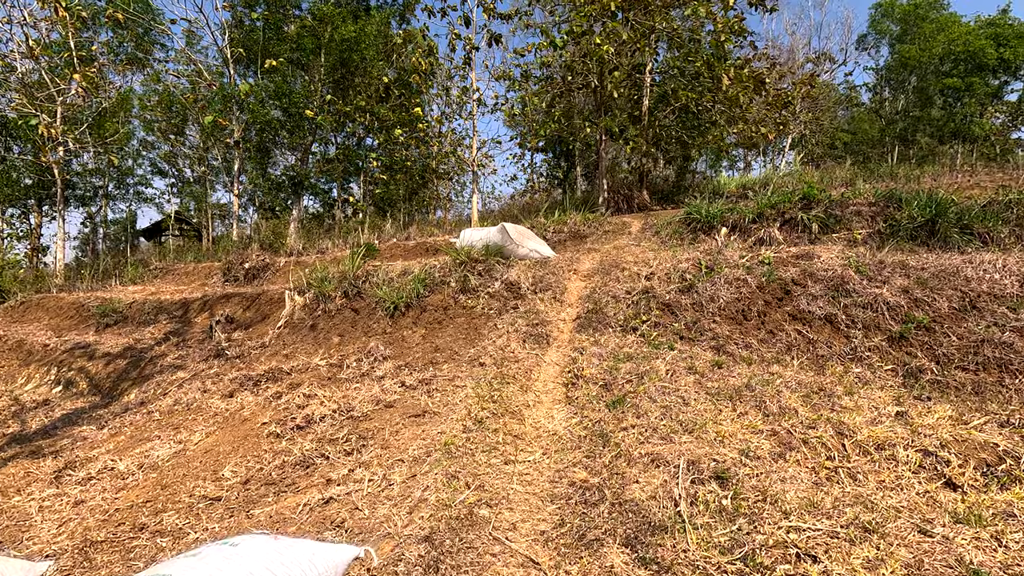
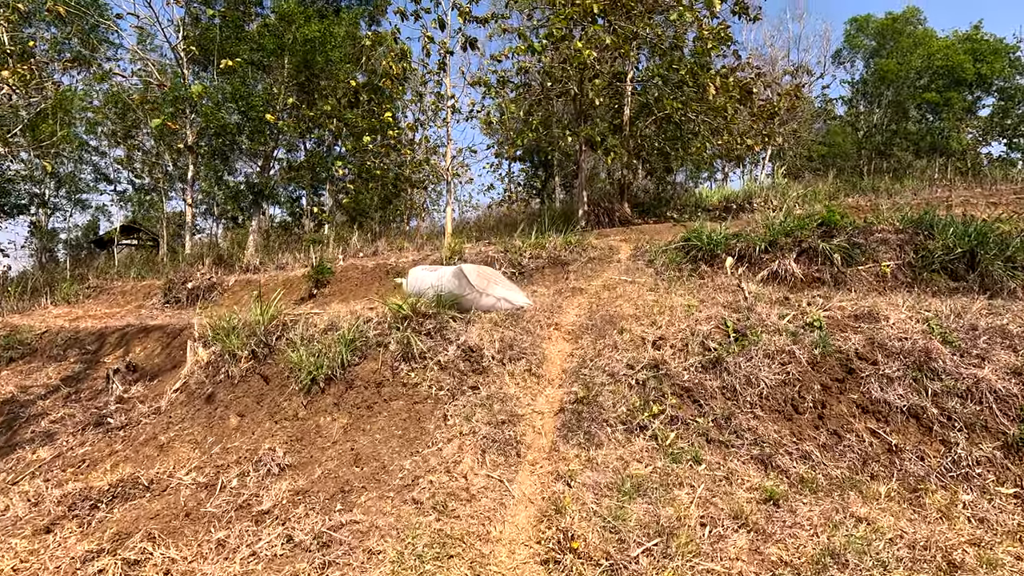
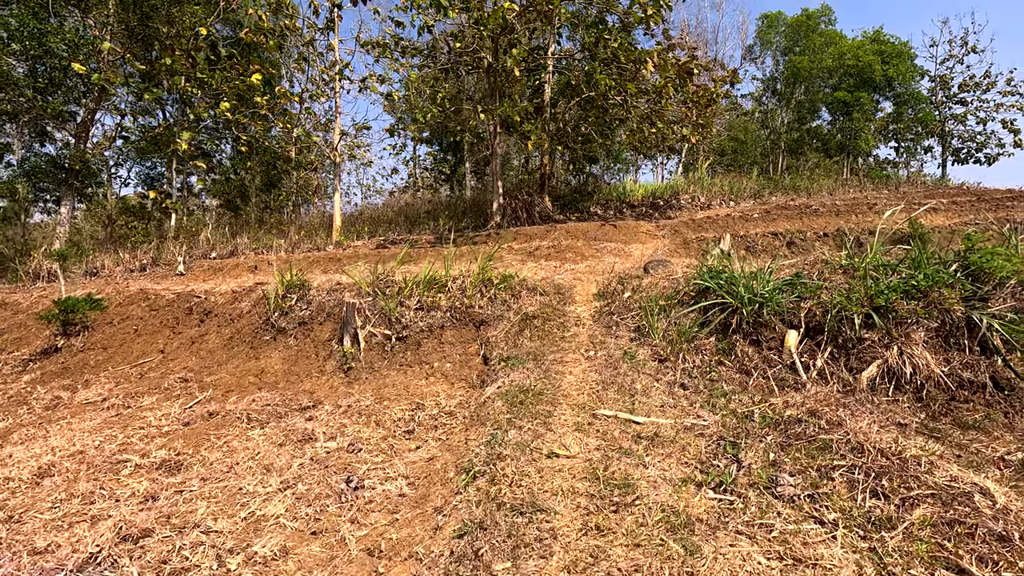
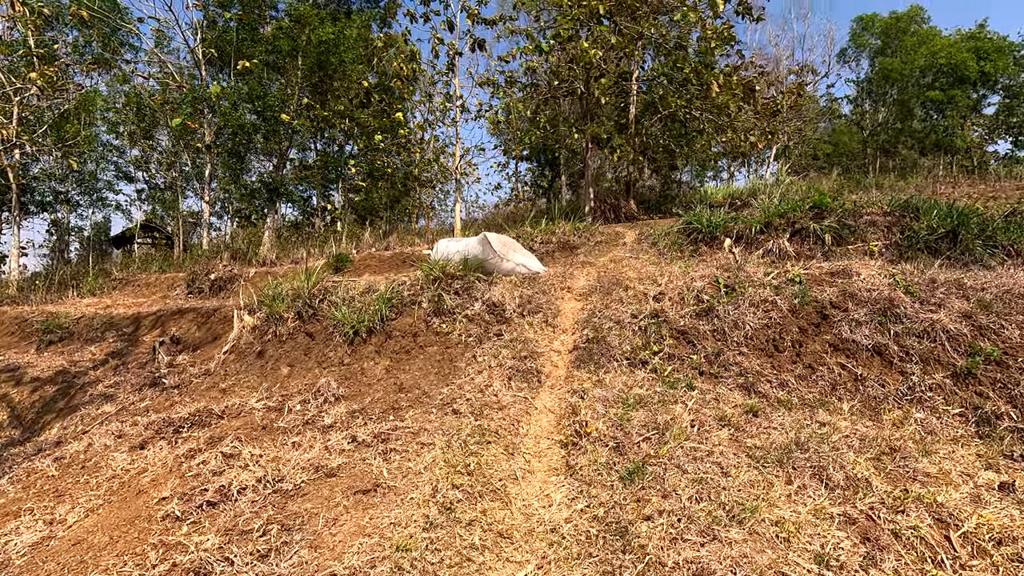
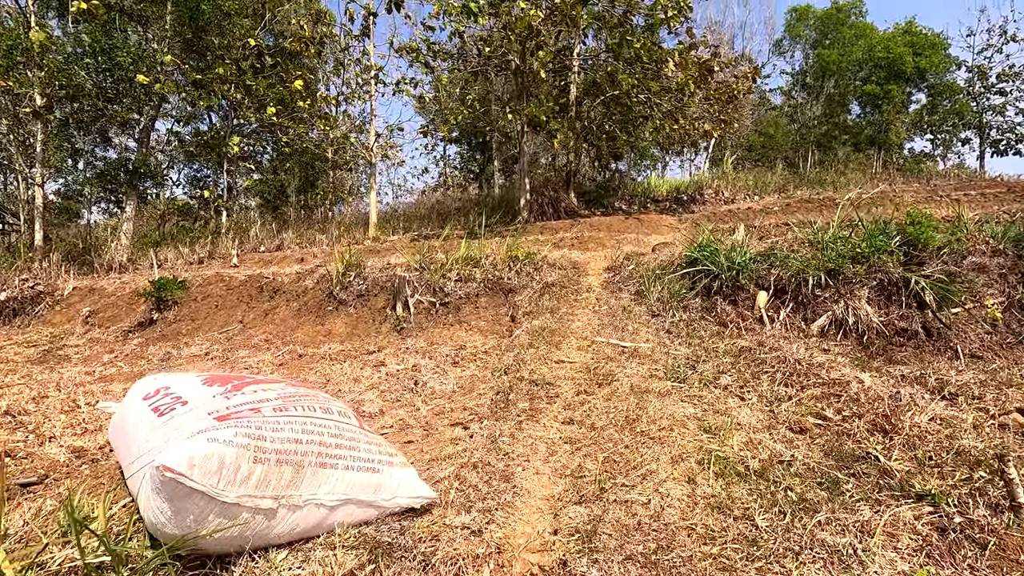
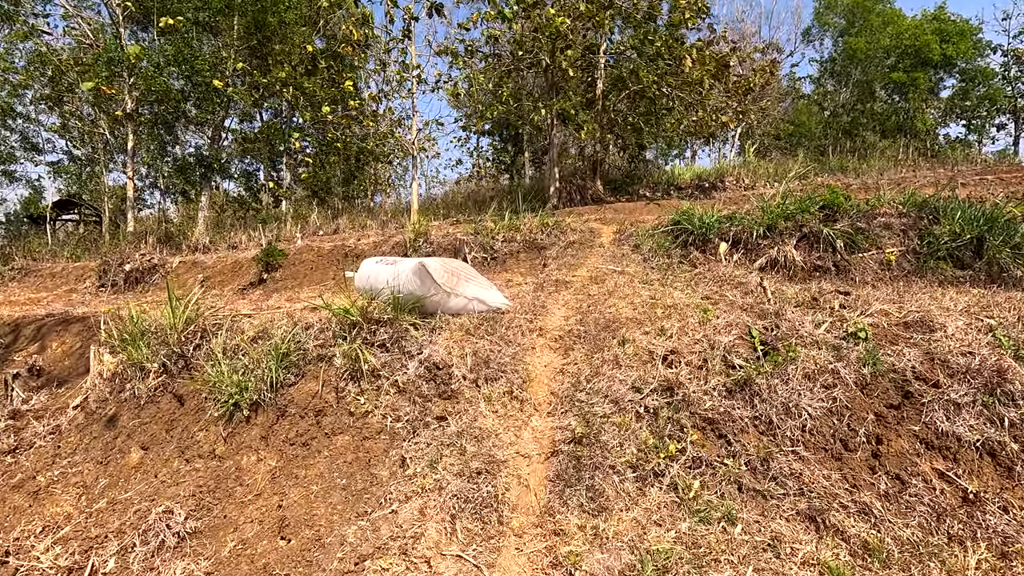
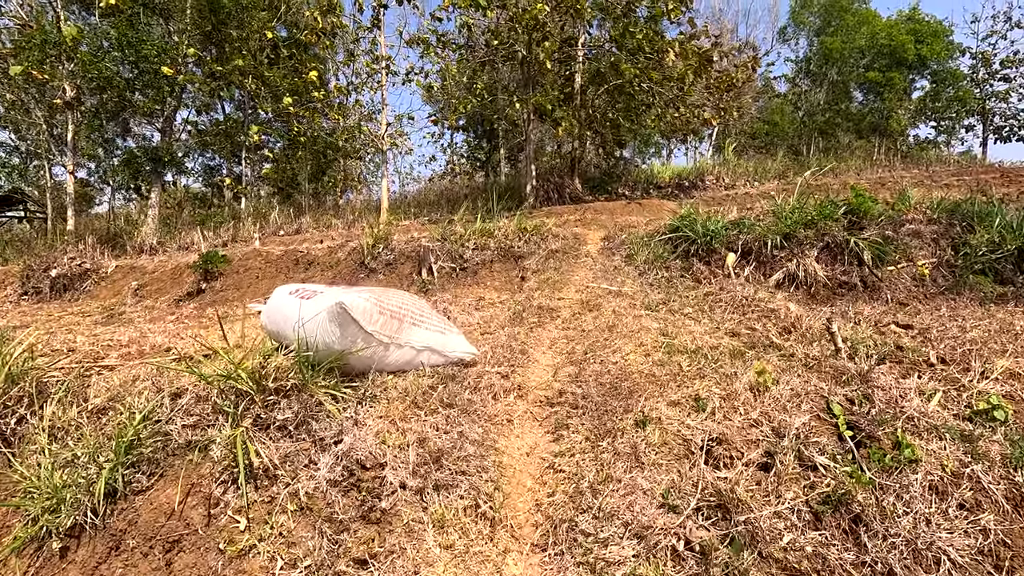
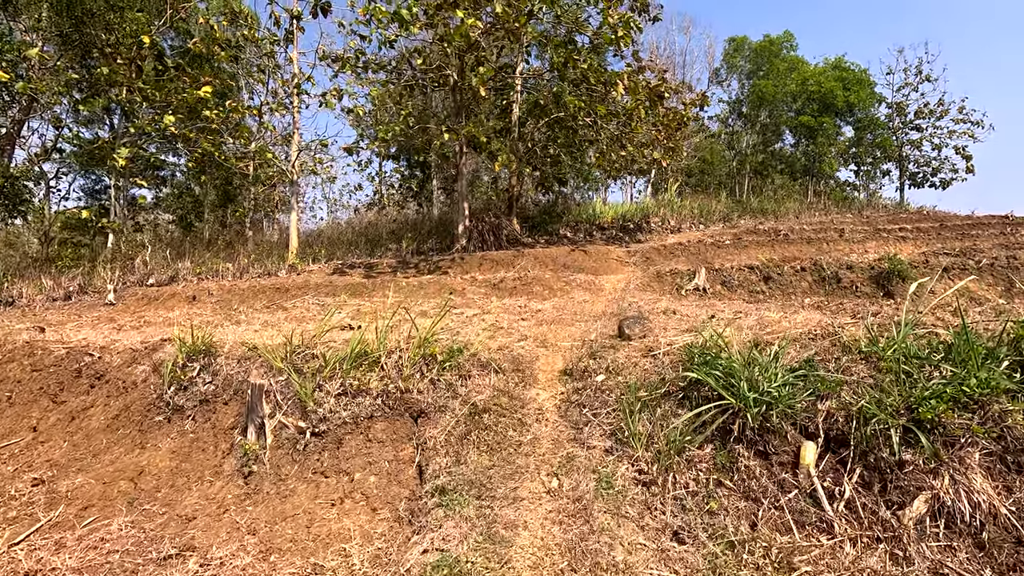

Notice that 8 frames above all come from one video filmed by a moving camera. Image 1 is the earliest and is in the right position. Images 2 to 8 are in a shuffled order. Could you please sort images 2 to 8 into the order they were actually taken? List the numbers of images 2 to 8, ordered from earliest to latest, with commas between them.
4, 2, 6, 7, 5, 3, 8
